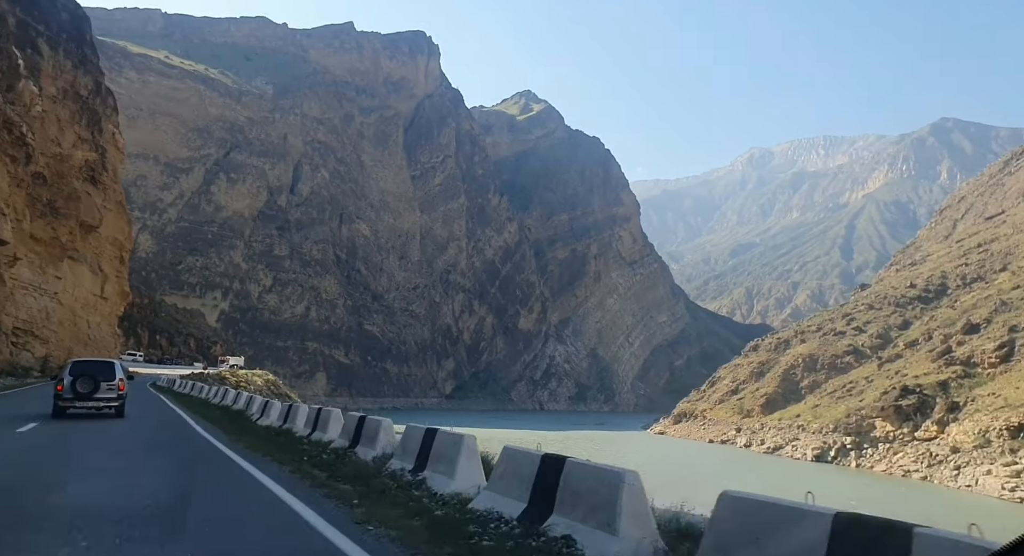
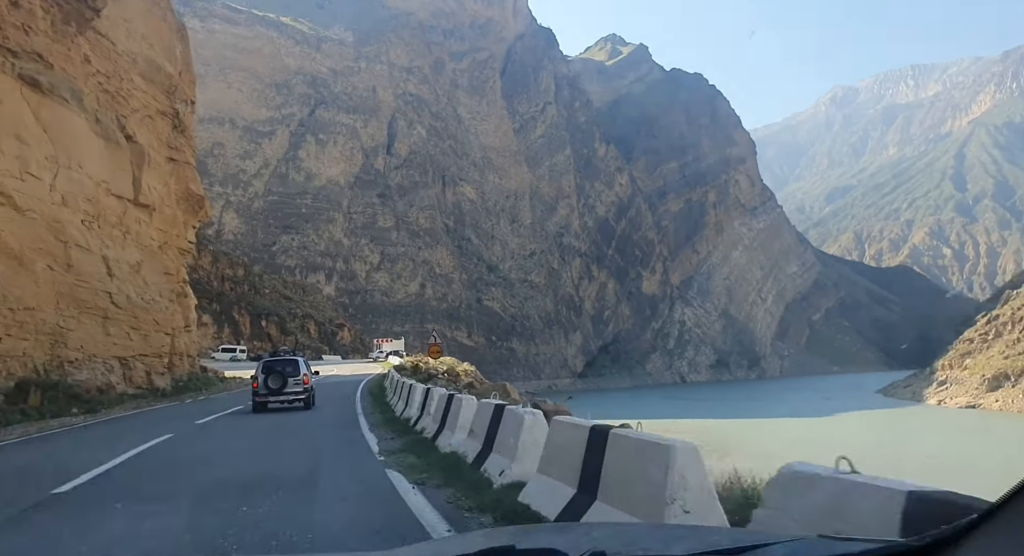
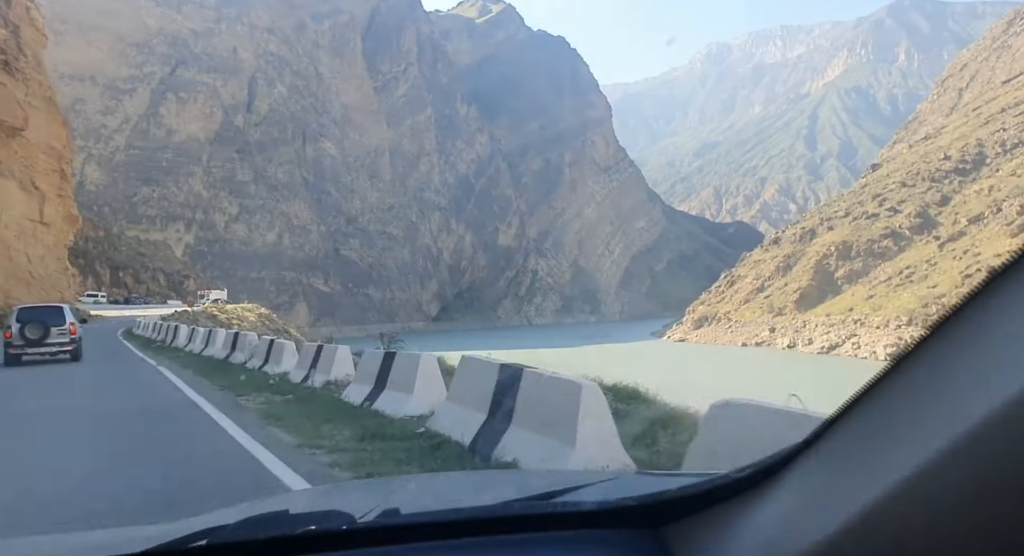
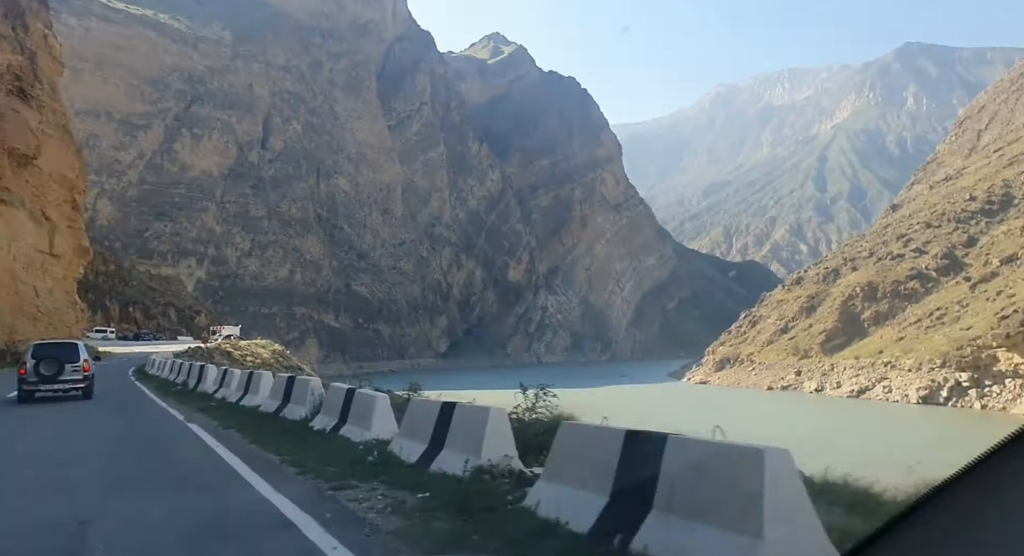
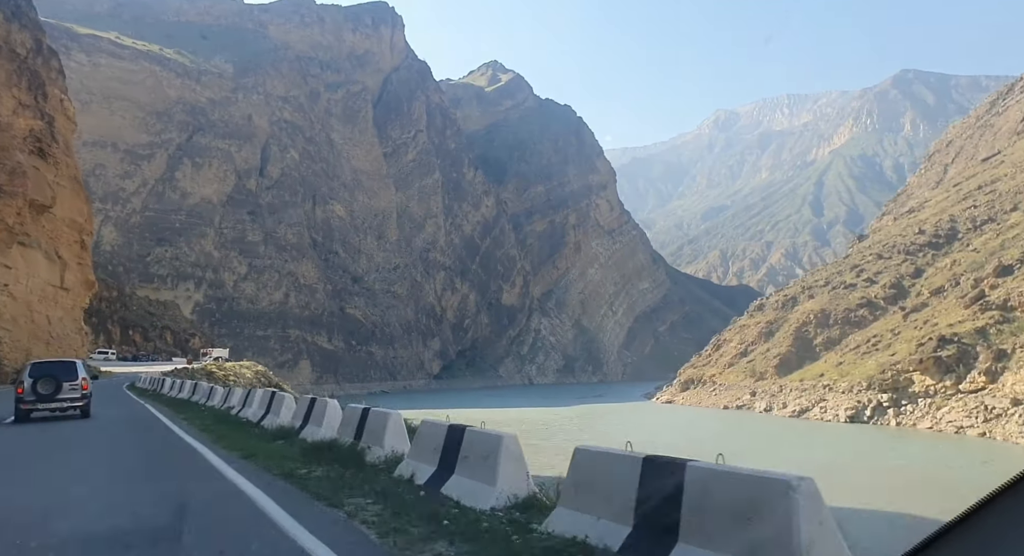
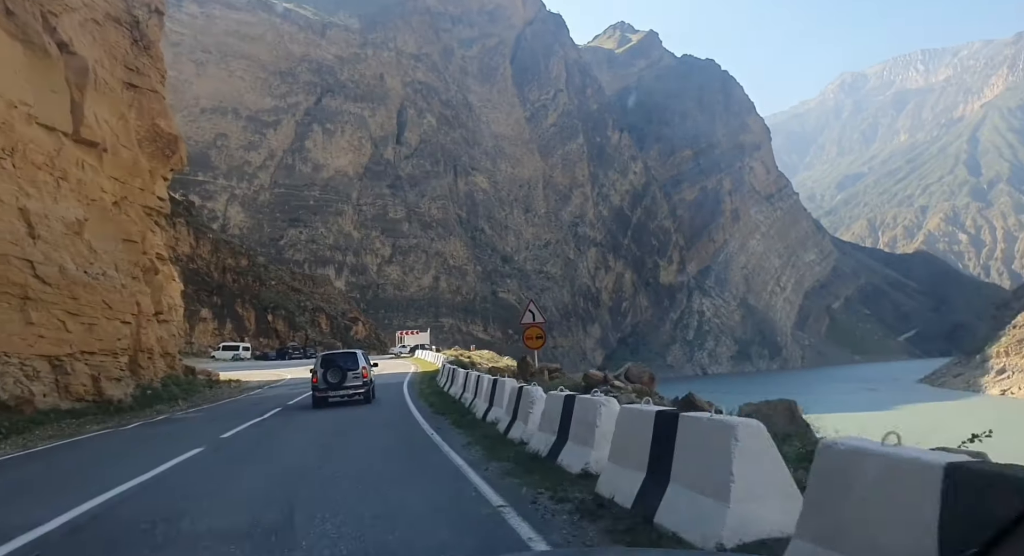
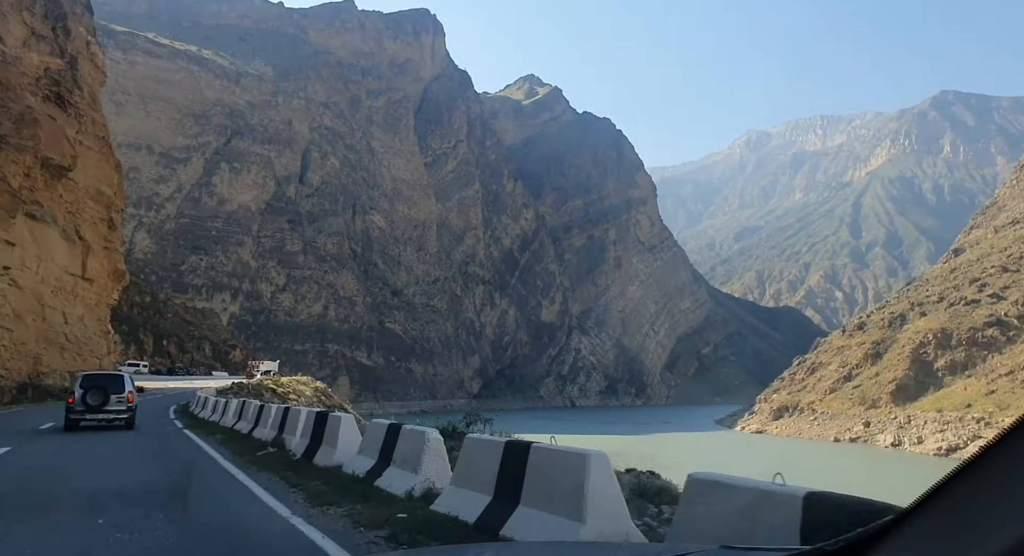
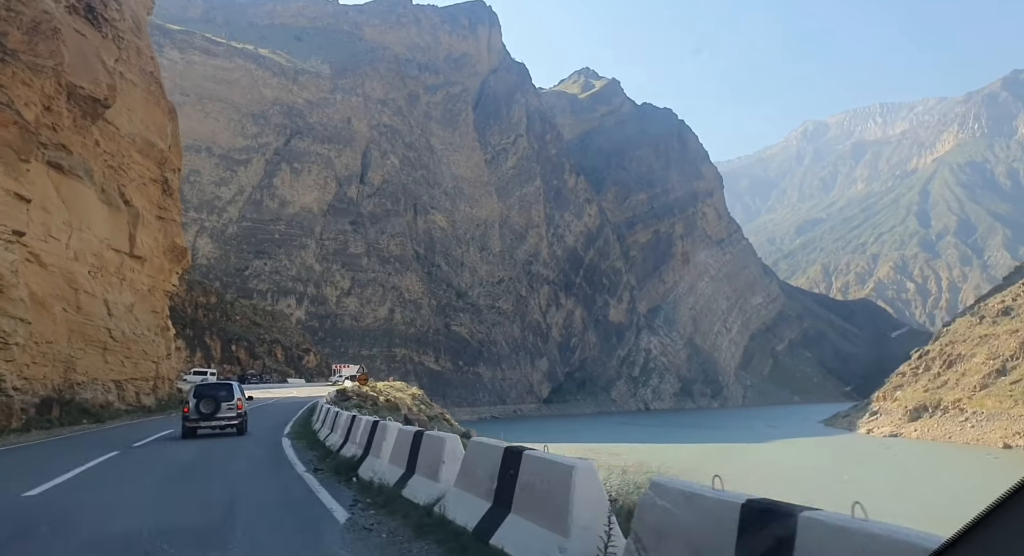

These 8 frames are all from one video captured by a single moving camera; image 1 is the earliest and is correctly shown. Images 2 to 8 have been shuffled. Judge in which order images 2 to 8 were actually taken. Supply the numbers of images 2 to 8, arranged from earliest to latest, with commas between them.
5, 3, 4, 7, 8, 2, 6
